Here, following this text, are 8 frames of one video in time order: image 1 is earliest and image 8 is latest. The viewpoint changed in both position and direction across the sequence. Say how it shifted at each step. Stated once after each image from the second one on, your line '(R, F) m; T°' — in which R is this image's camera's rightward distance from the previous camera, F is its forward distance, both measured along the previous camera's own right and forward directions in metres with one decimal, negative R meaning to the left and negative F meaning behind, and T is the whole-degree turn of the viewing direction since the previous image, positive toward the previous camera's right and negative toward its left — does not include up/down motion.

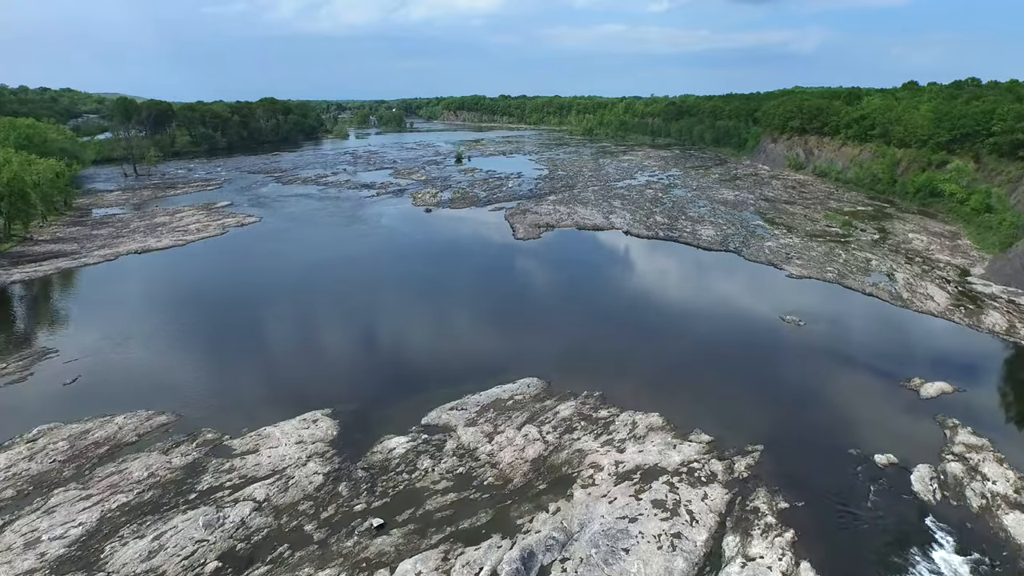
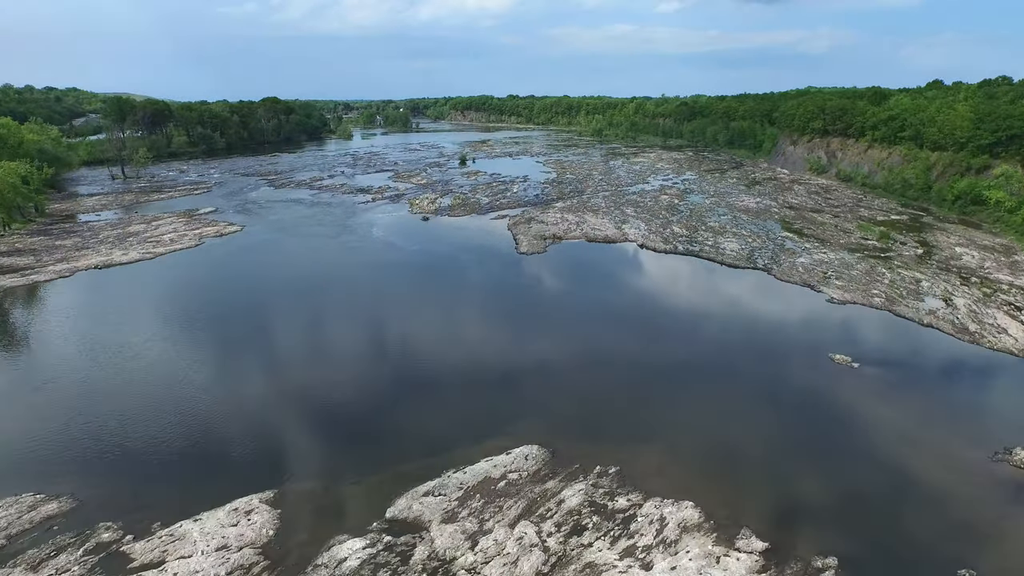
(+0.2, +2.5) m; -1°
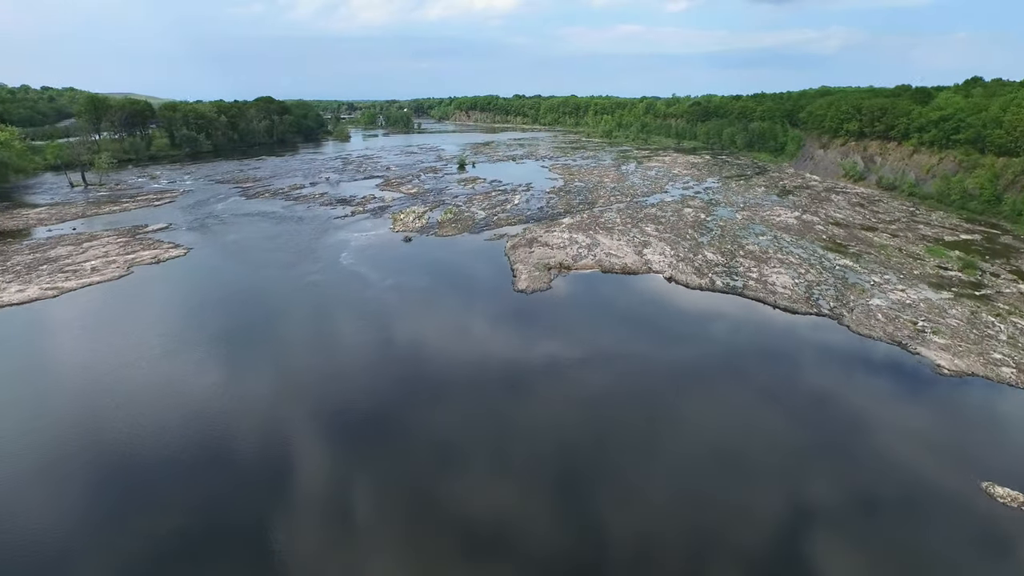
(+0.3, +4.7) m; -1°
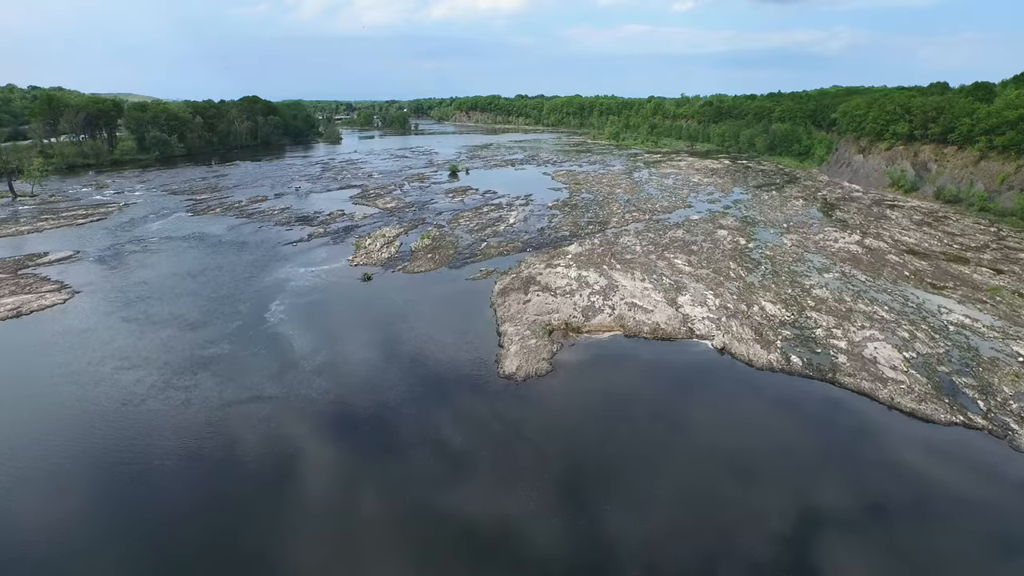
(+0.4, +5.9) m; 0°
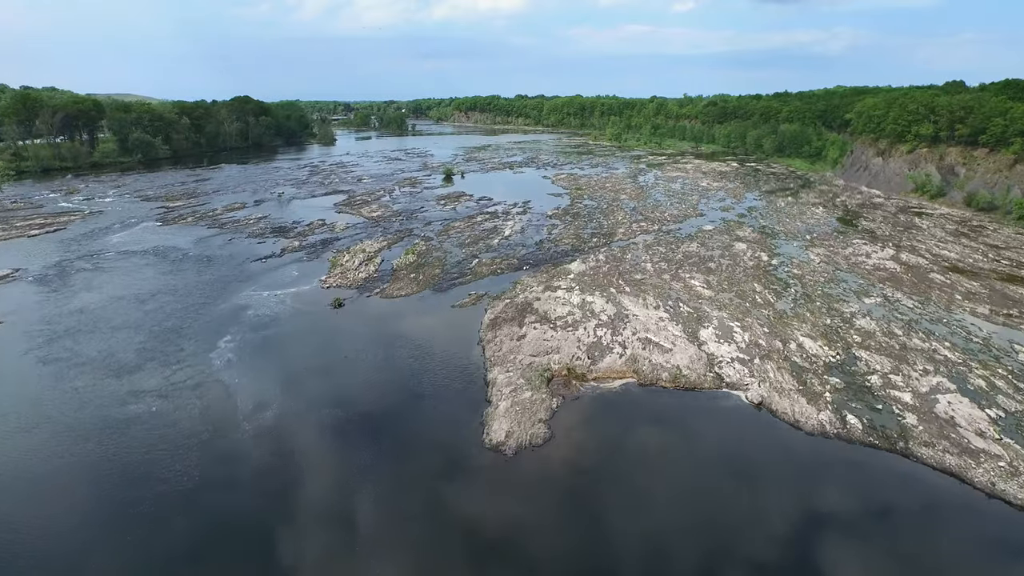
(+0.2, +2.6) m; 0°
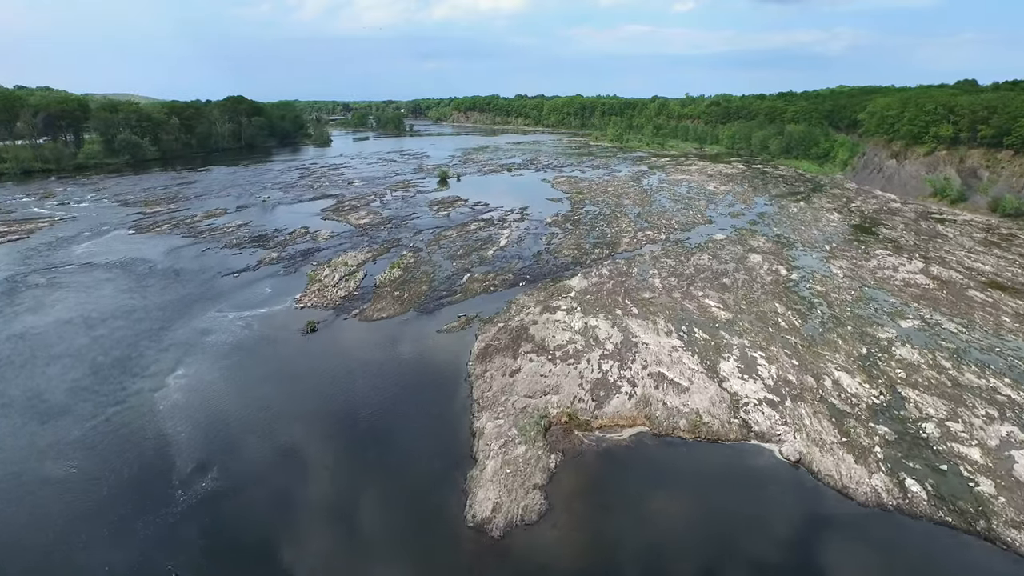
(+0.2, +1.9) m; 0°
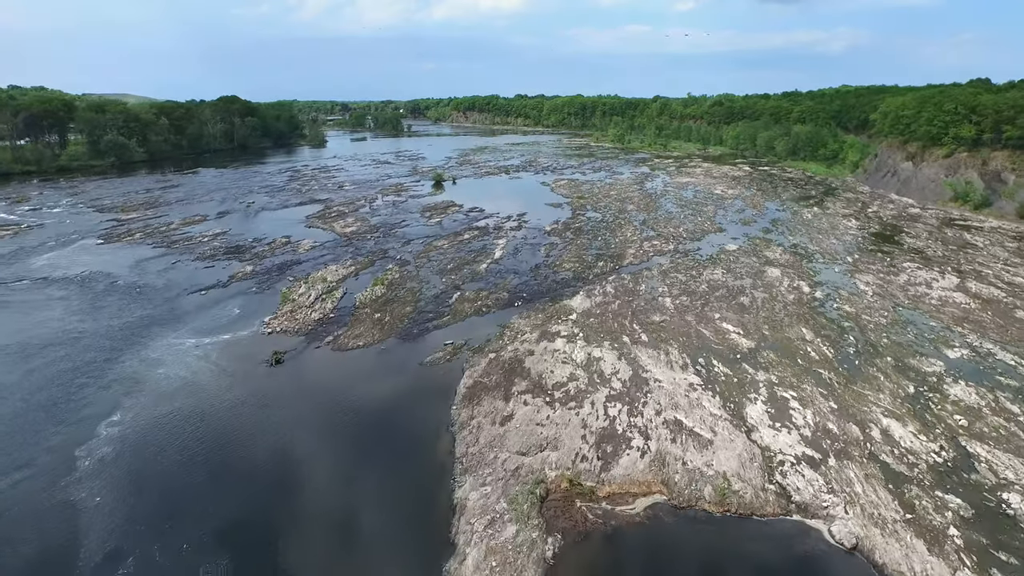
(+0.2, +1.9) m; 0°
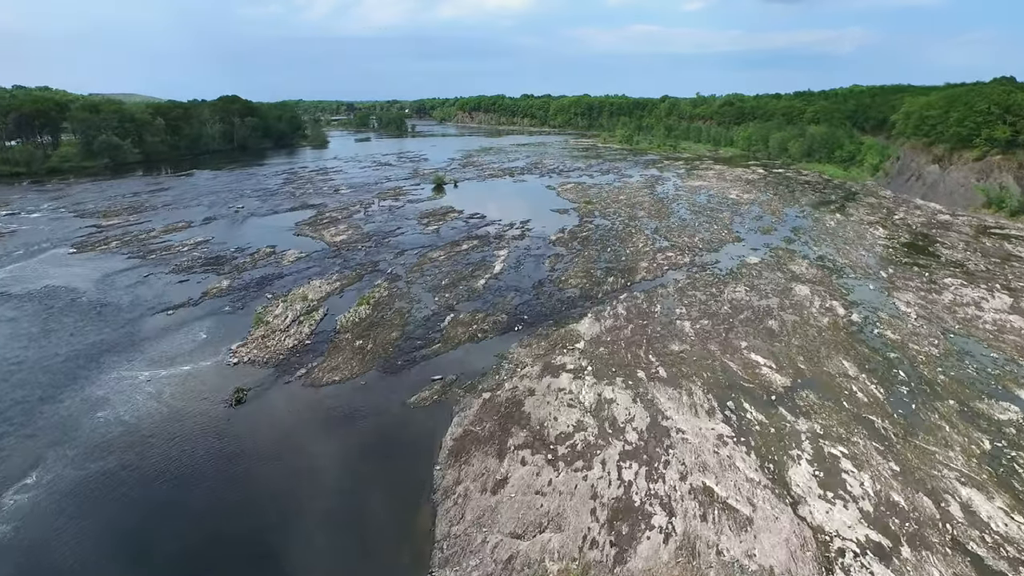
(+0.2, +1.9) m; -1°
